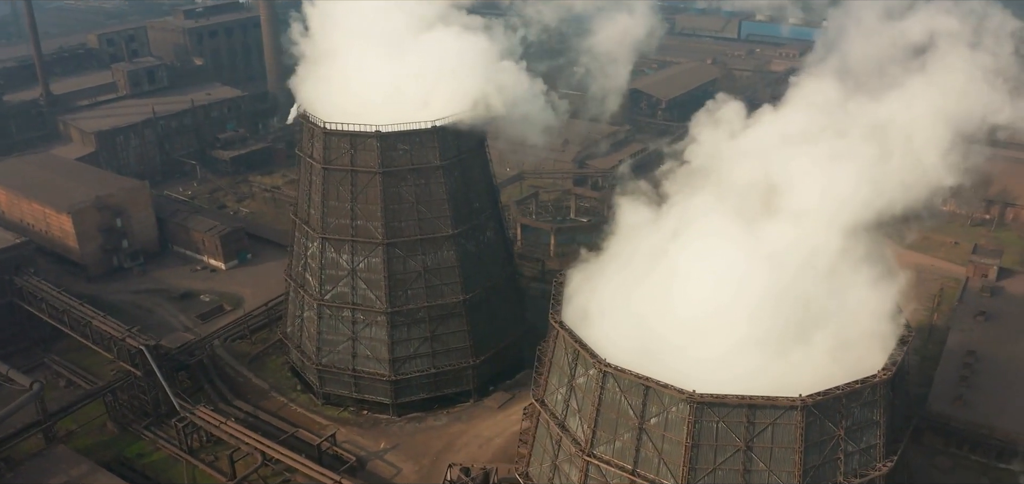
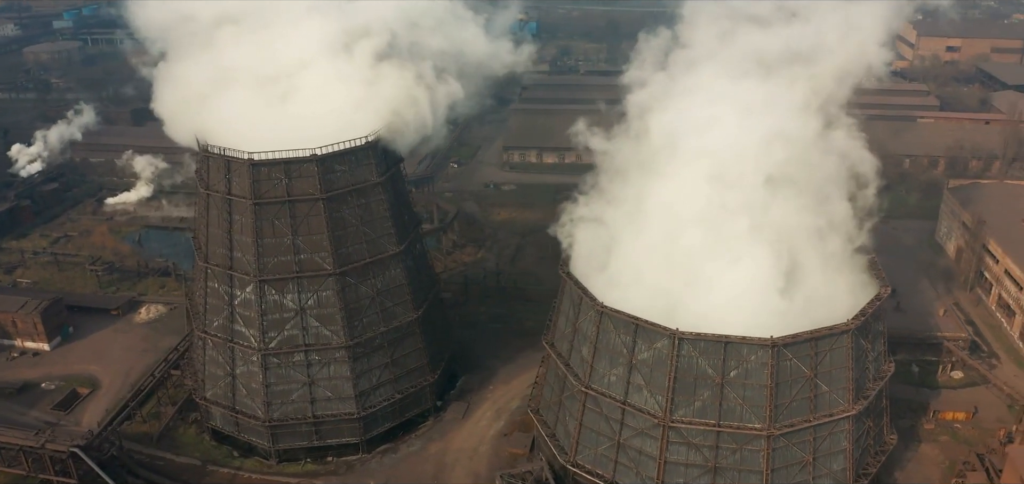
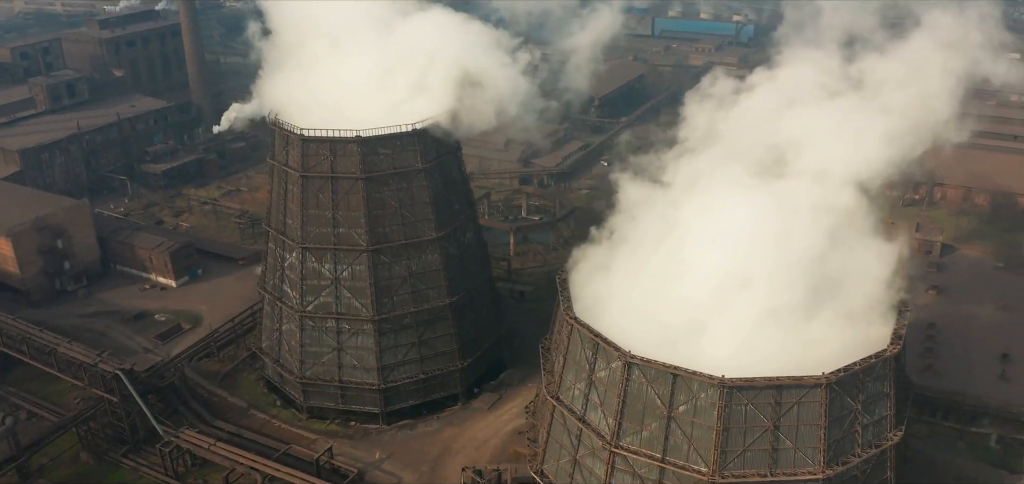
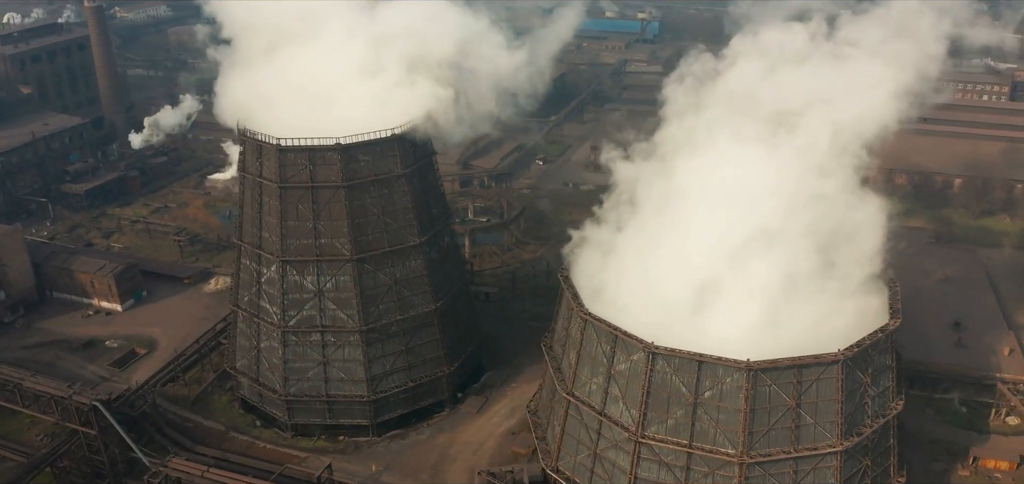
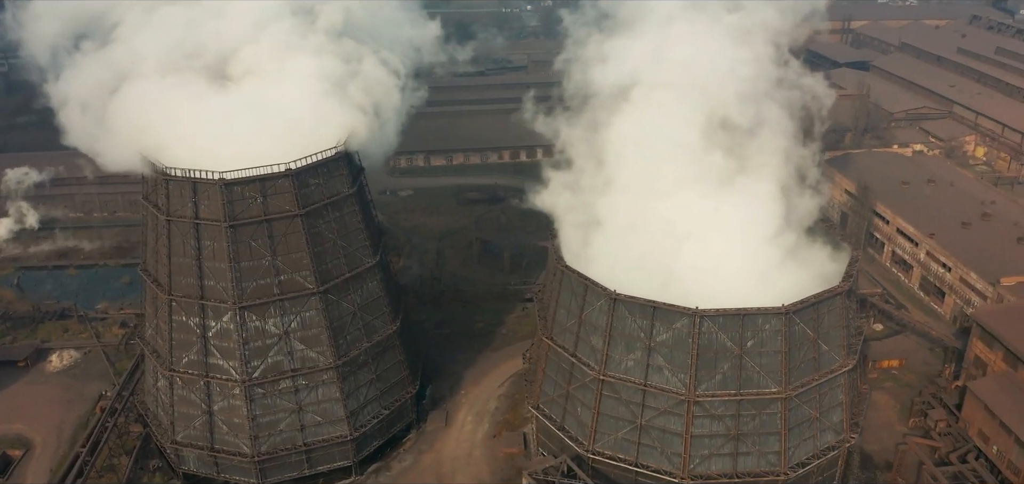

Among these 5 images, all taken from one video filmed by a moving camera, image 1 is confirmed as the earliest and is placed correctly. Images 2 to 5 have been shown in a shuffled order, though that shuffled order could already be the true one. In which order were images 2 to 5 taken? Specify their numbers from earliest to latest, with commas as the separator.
3, 4, 2, 5
